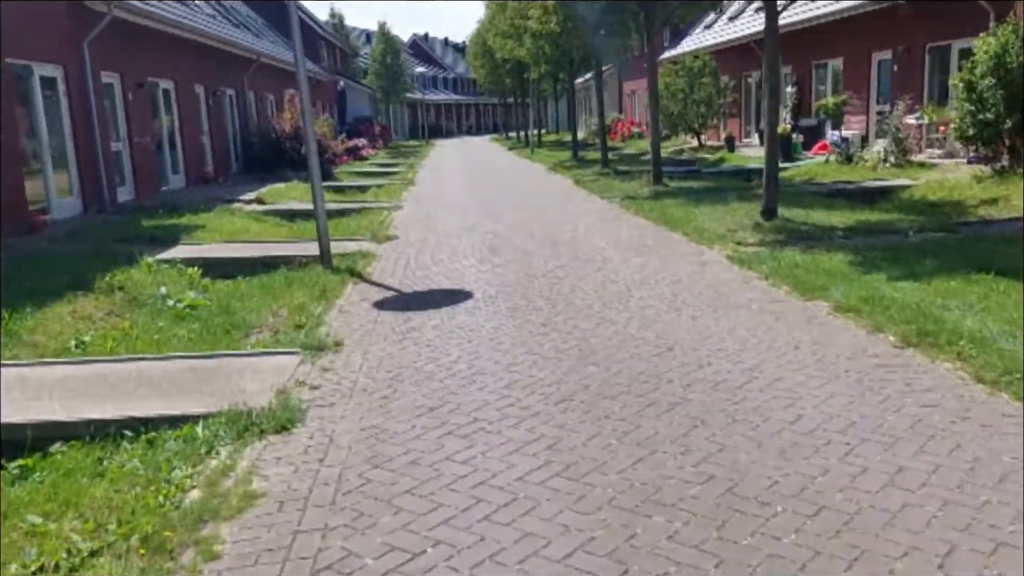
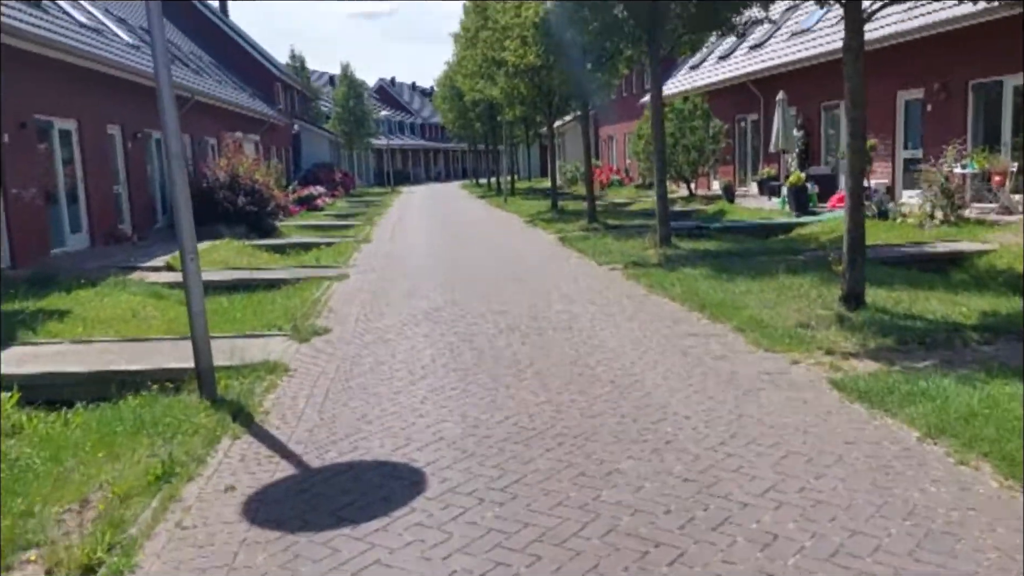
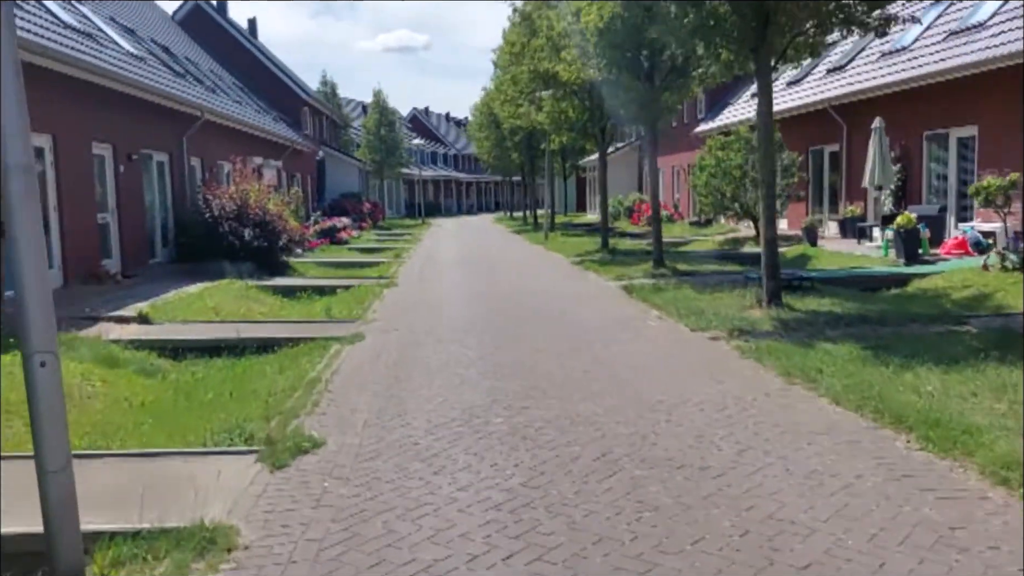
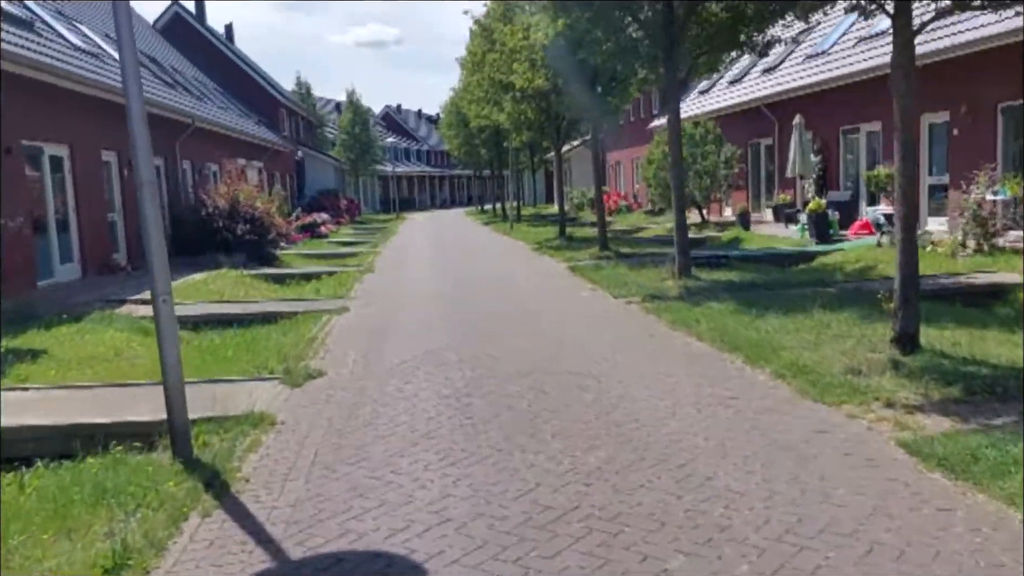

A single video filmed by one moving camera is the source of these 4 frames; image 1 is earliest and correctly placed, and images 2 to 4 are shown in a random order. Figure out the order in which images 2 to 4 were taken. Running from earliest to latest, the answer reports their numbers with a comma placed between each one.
2, 4, 3
